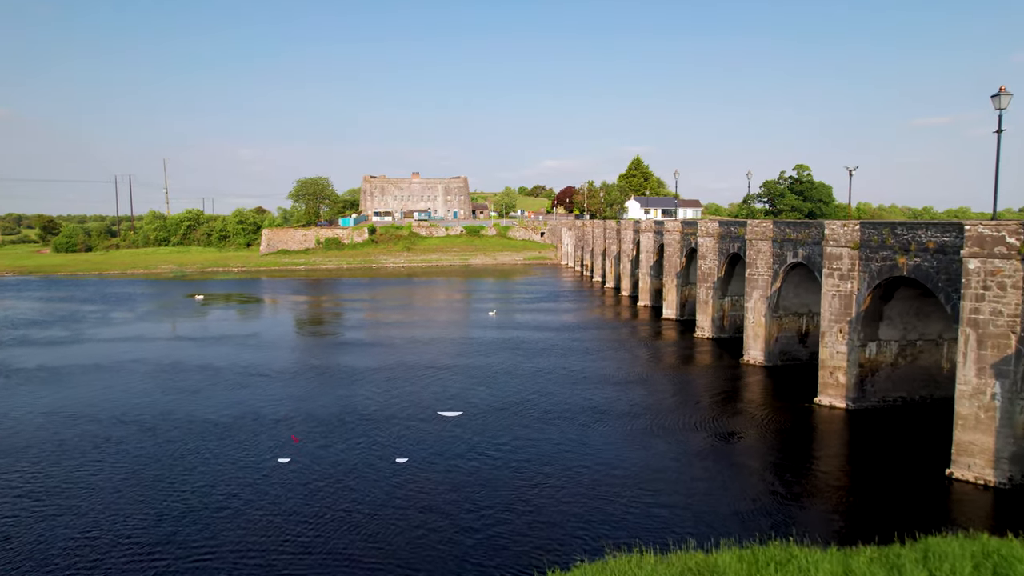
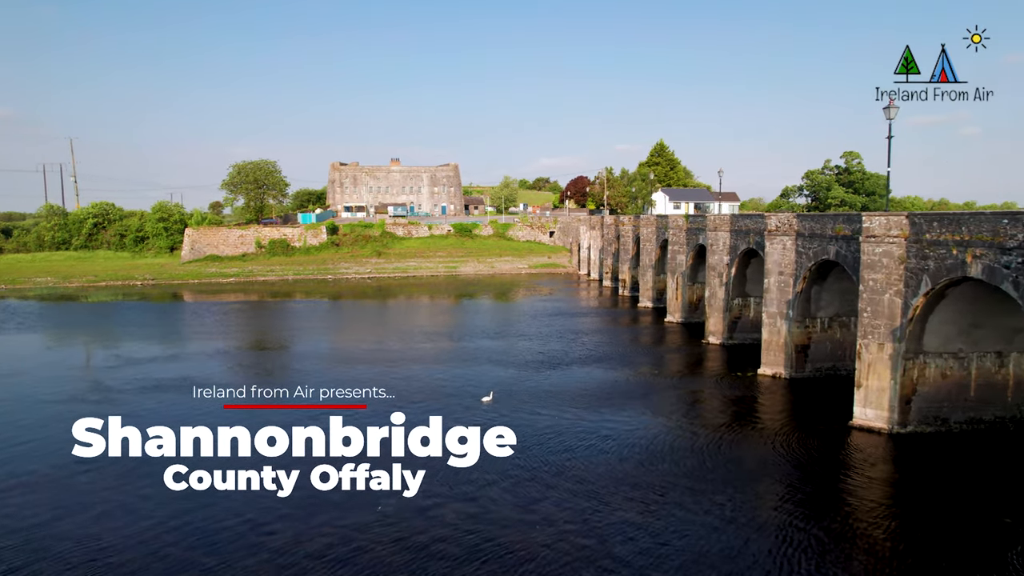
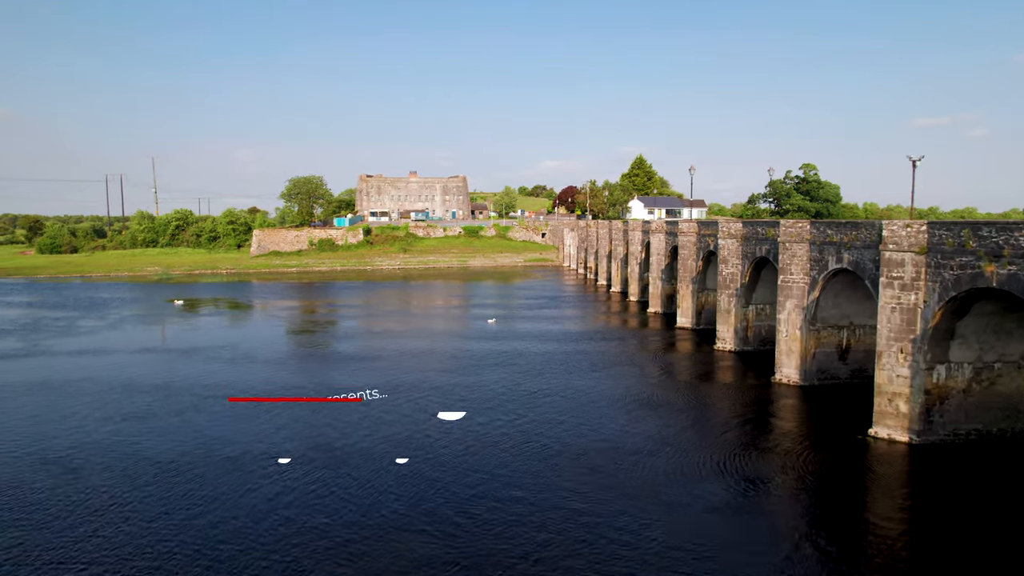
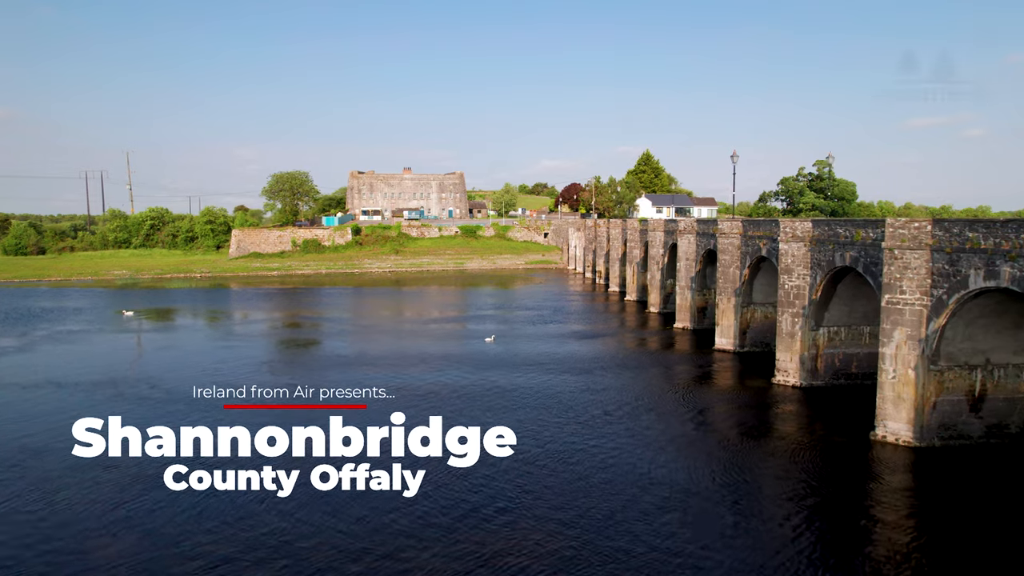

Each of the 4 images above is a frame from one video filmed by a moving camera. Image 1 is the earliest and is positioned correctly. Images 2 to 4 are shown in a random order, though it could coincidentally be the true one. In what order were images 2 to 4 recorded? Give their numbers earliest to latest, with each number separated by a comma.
3, 4, 2
